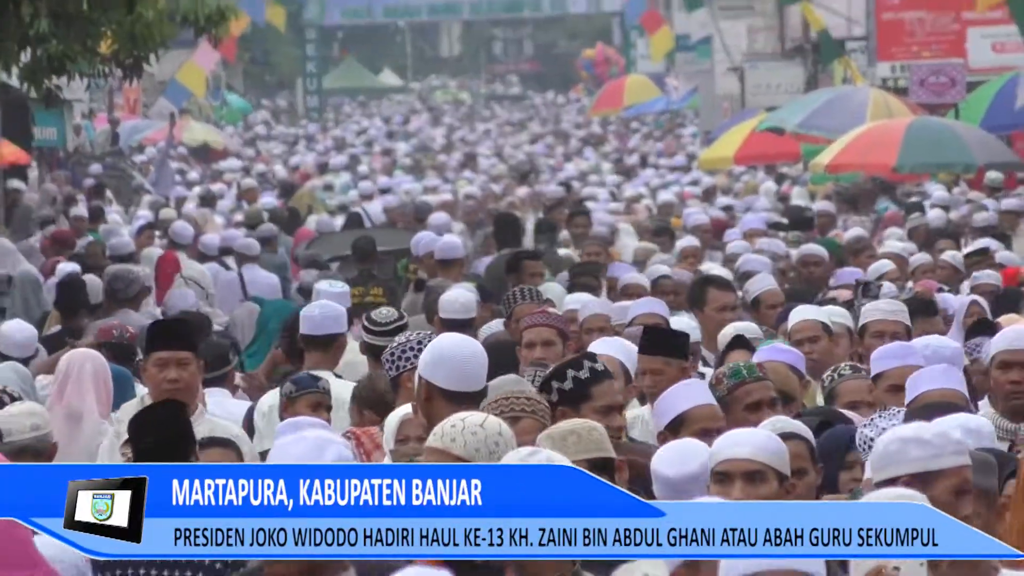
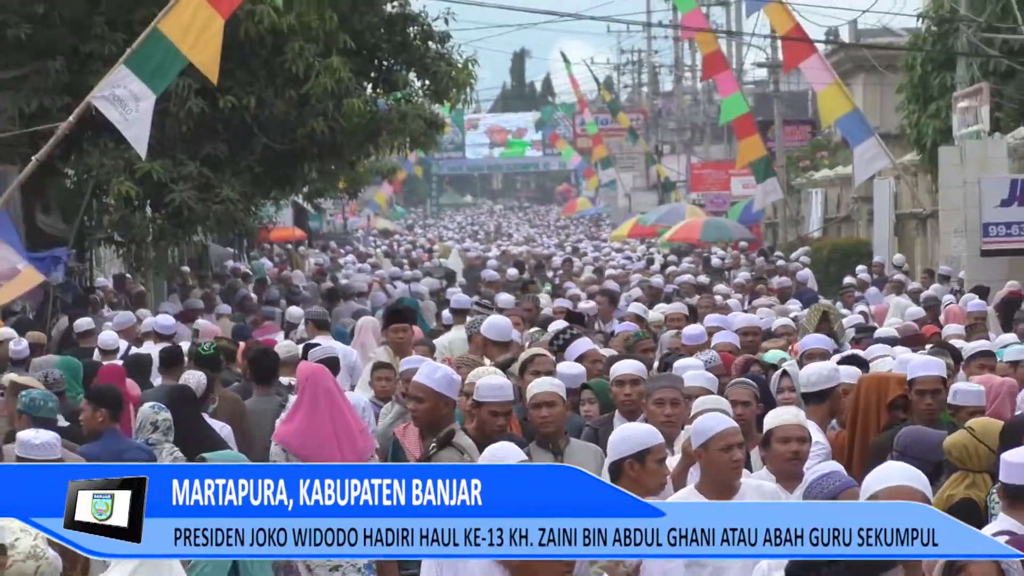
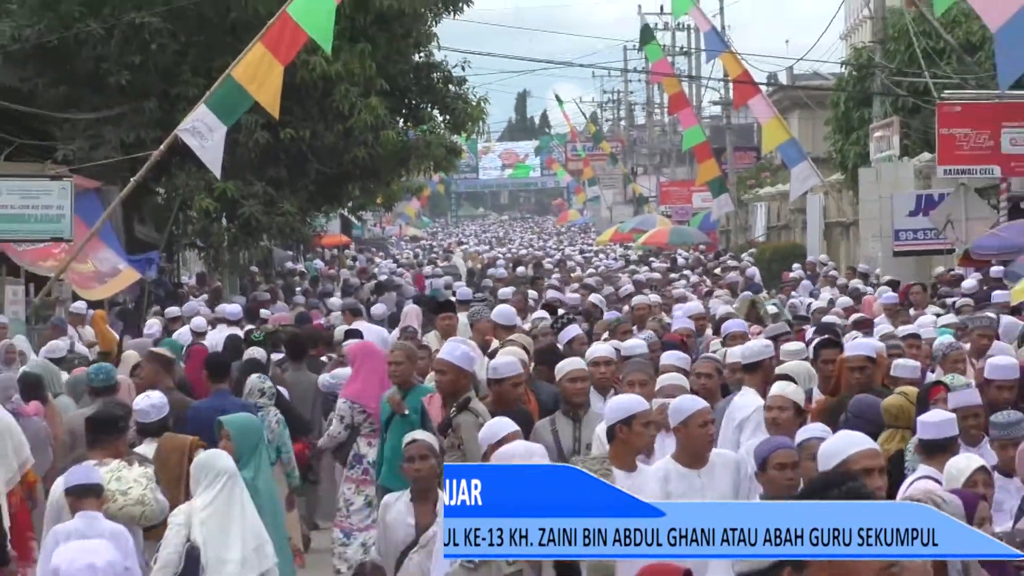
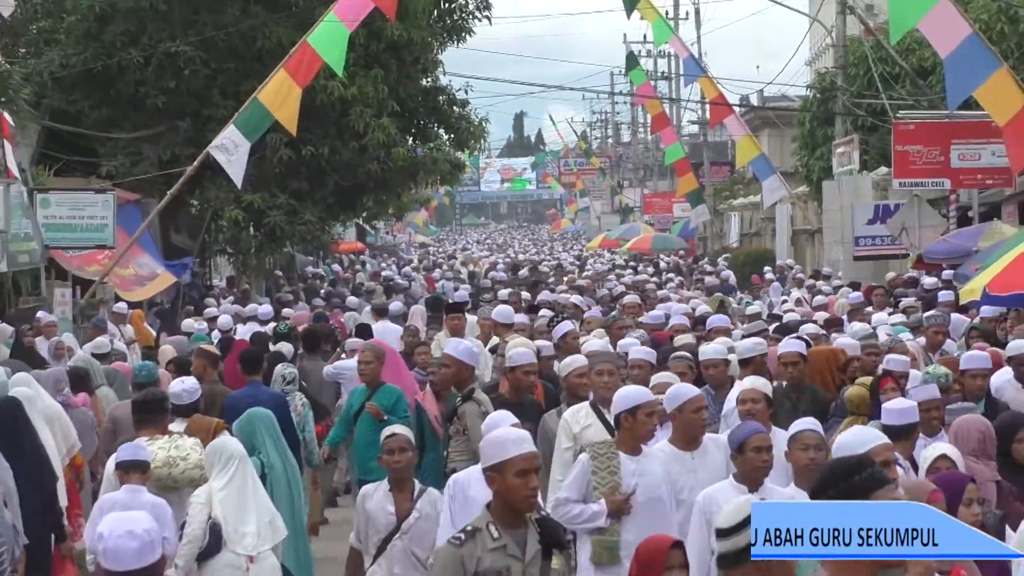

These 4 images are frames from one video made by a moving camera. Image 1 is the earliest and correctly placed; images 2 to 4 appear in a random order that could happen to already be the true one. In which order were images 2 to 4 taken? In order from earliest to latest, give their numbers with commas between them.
2, 3, 4
